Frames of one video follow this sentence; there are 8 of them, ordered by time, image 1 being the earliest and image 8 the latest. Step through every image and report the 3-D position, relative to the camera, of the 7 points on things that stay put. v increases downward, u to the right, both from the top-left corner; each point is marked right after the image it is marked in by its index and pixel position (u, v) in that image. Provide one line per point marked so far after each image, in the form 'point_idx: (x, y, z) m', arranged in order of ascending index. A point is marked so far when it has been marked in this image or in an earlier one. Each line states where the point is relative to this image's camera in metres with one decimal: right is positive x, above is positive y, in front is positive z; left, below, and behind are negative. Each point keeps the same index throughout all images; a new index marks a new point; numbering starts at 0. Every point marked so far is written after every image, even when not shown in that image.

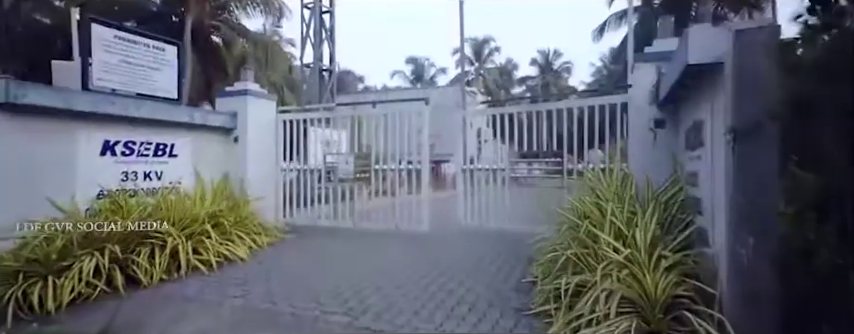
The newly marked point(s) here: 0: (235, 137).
0: (-2.7, +0.4, +6.9) m
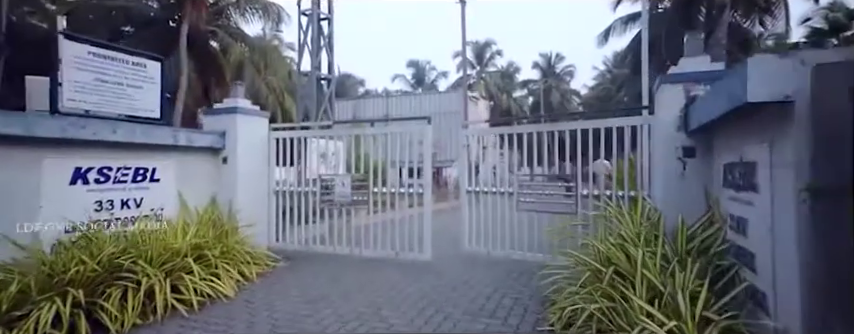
0: (-2.7, +0.1, +6.5) m
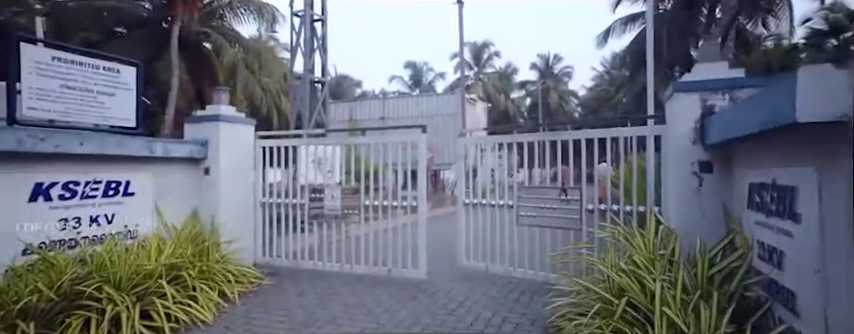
0: (-2.7, 0.0, +6.1) m
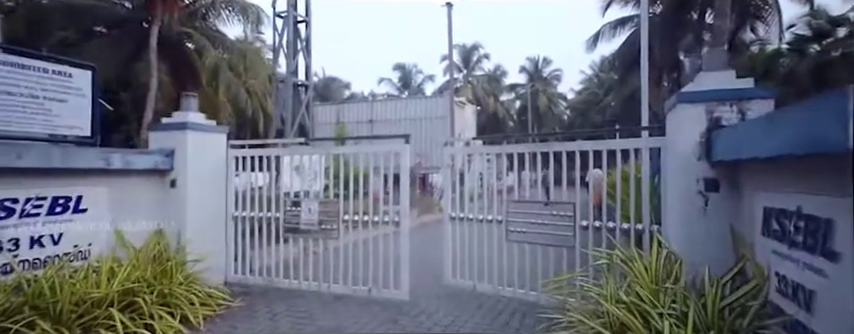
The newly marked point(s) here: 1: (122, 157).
0: (-2.9, -0.1, +5.6) m
1: (-3.0, +0.1, +4.9) m
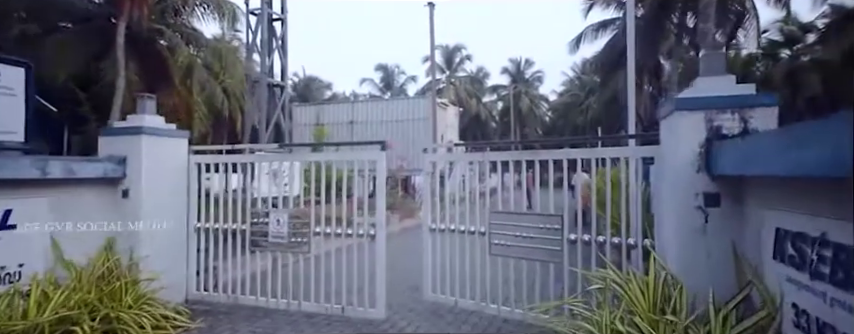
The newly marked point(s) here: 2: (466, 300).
0: (-3.2, -0.2, +5.2) m
1: (-3.3, 0.0, +4.4) m
2: (+0.4, -1.5, +5.6) m
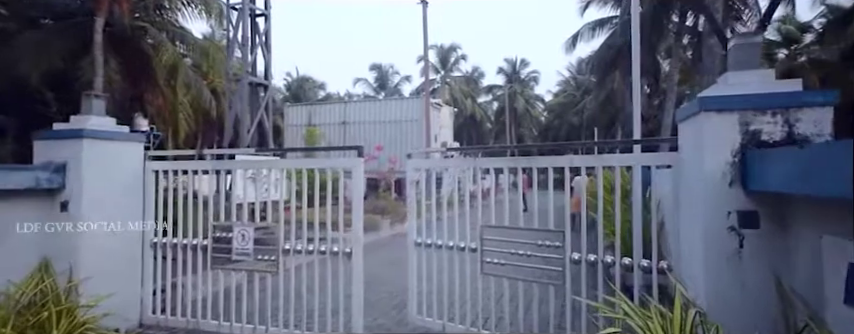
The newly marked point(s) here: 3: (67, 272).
0: (-3.3, -0.3, +4.5) m
1: (-3.4, 0.0, +3.8) m
2: (+0.3, -1.6, +5.0) m
3: (-3.2, -0.9, +4.5) m
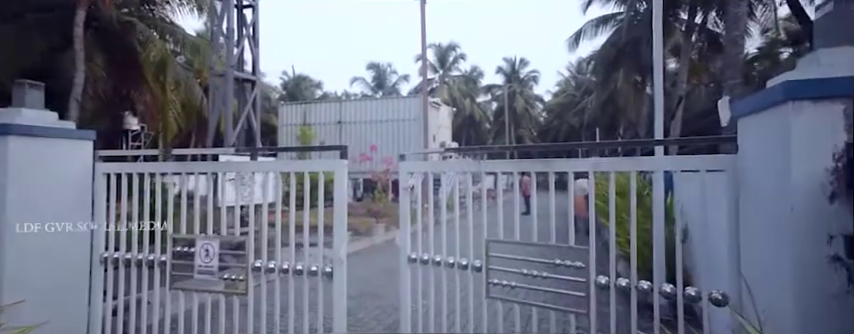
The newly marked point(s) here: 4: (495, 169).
0: (-3.3, -0.3, +3.8) m
1: (-3.4, -0.1, +3.0) m
2: (+0.2, -1.6, +4.2) m
3: (-3.3, -1.0, +3.7) m
4: (+0.6, 0.0, +4.0) m
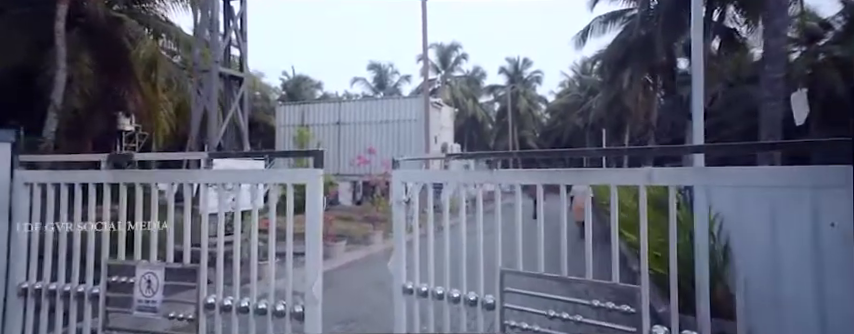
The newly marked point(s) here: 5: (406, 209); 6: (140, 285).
0: (-3.3, -0.4, +2.9) m
1: (-3.4, -0.1, +2.2) m
2: (+0.2, -1.7, +3.4) m
3: (-3.3, -1.0, +2.9) m
4: (+0.6, -0.1, +3.2) m
5: (-0.2, -0.3, +3.8) m
6: (-2.0, -0.8, +3.4) m
